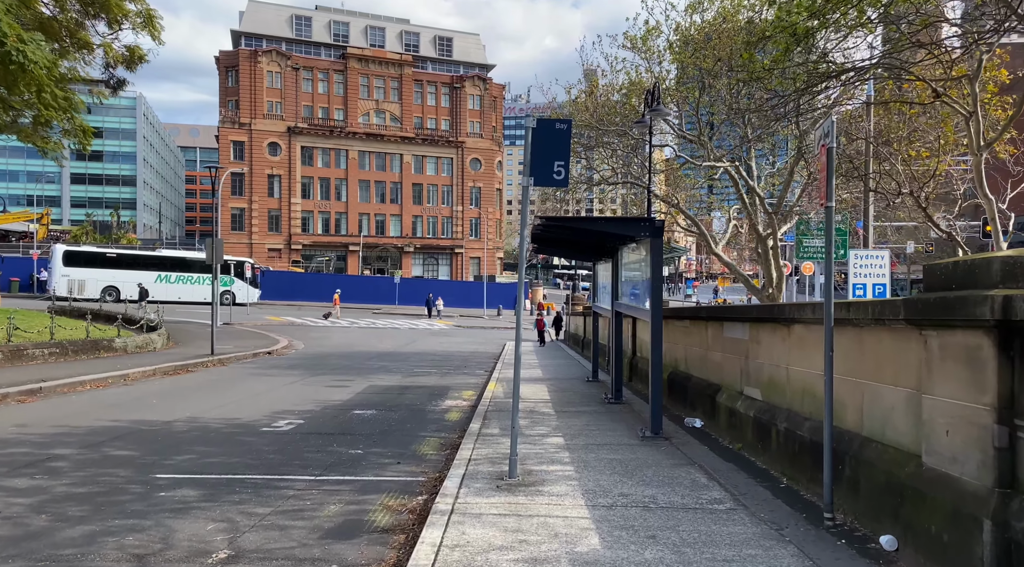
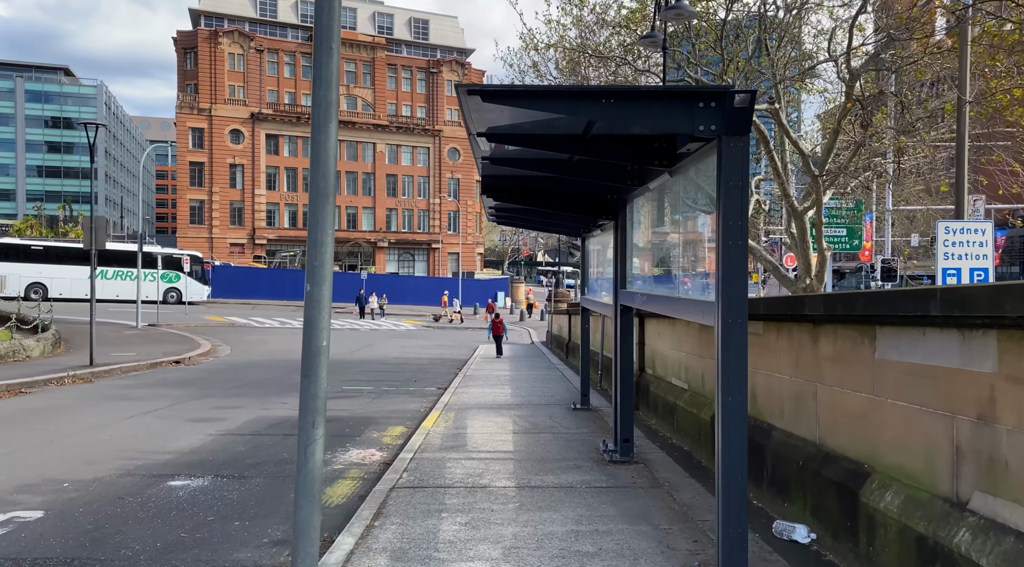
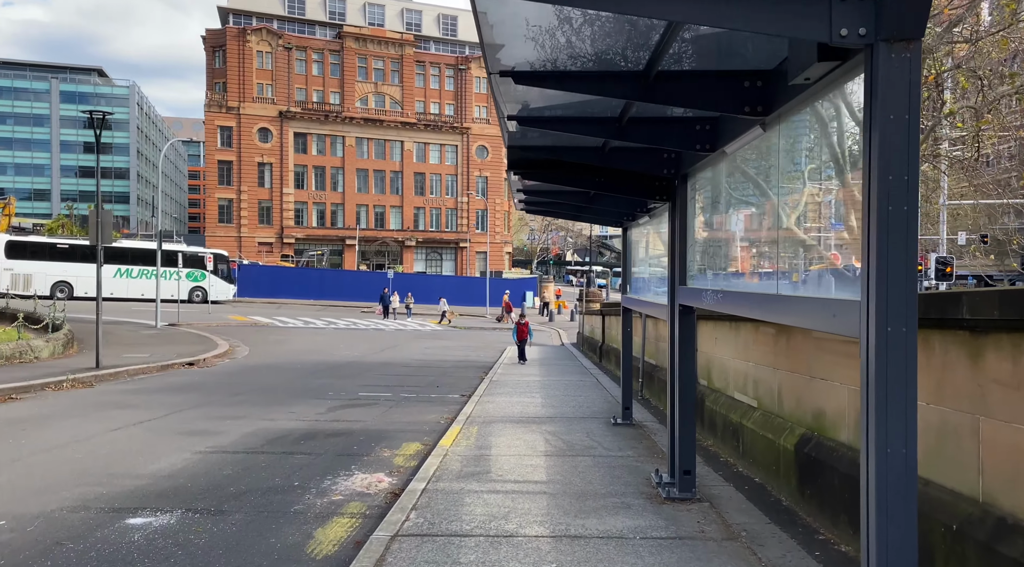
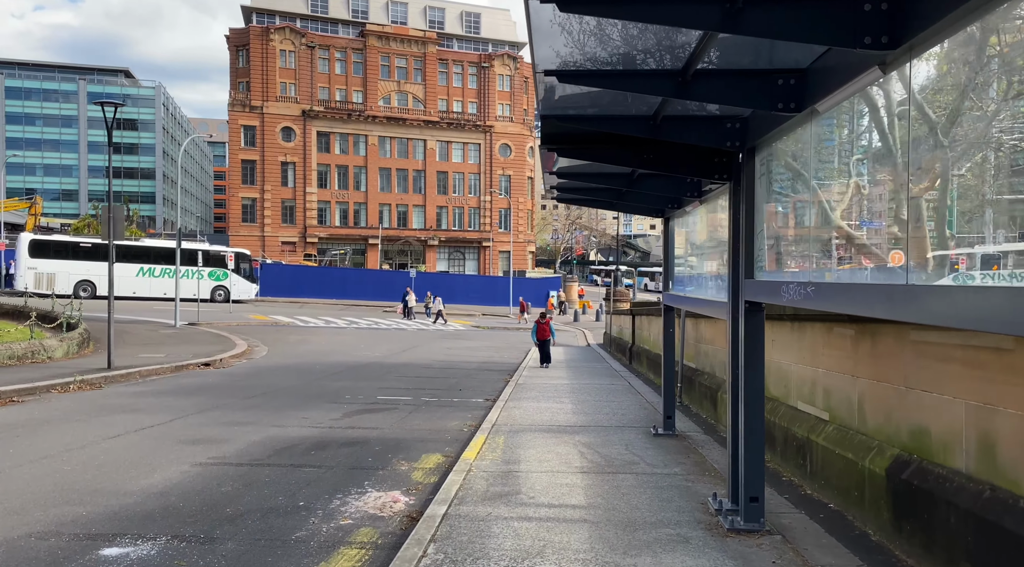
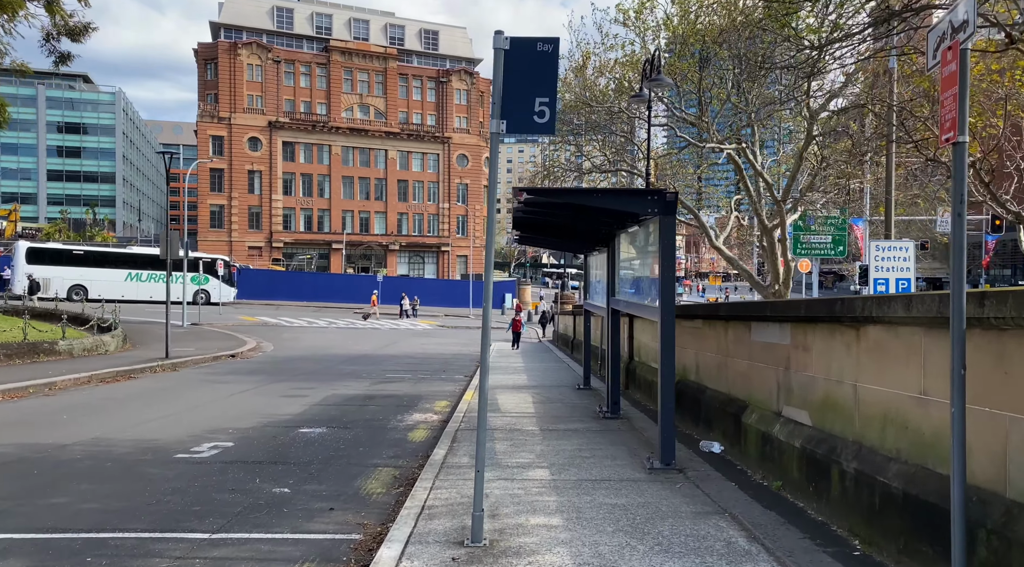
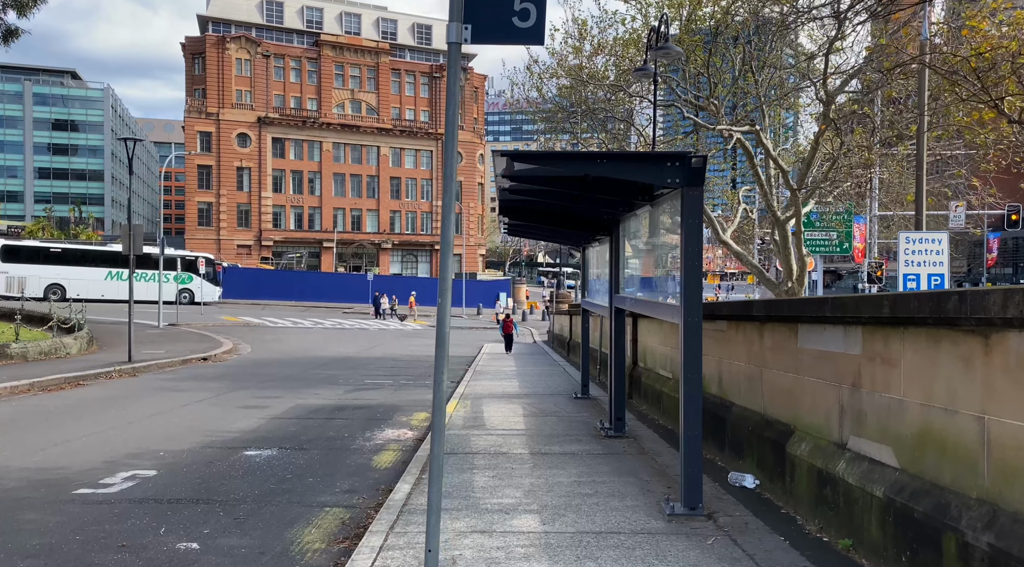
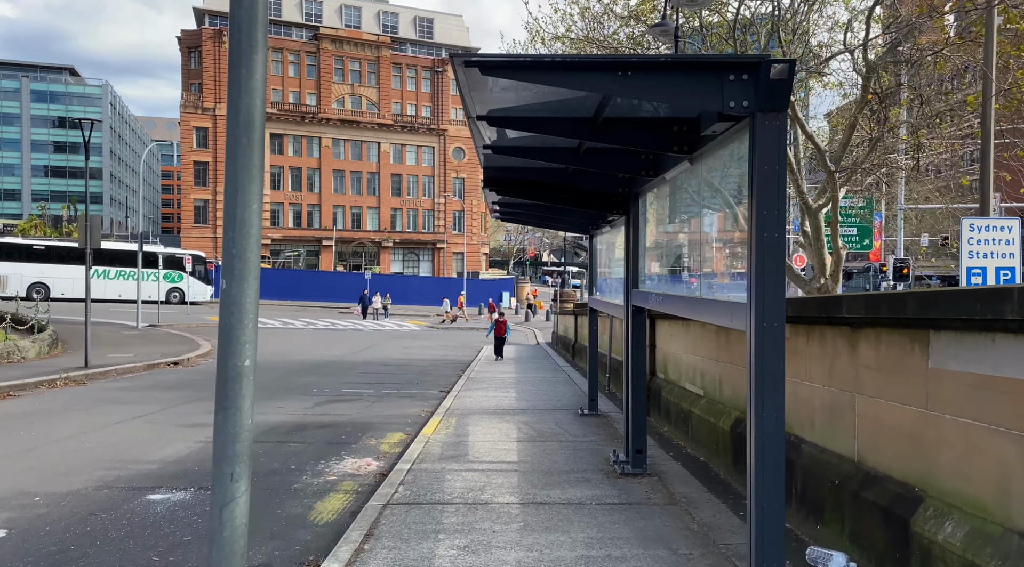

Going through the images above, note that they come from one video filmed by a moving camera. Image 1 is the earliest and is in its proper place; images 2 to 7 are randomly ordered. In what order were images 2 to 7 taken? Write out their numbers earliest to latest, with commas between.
5, 6, 2, 7, 3, 4
